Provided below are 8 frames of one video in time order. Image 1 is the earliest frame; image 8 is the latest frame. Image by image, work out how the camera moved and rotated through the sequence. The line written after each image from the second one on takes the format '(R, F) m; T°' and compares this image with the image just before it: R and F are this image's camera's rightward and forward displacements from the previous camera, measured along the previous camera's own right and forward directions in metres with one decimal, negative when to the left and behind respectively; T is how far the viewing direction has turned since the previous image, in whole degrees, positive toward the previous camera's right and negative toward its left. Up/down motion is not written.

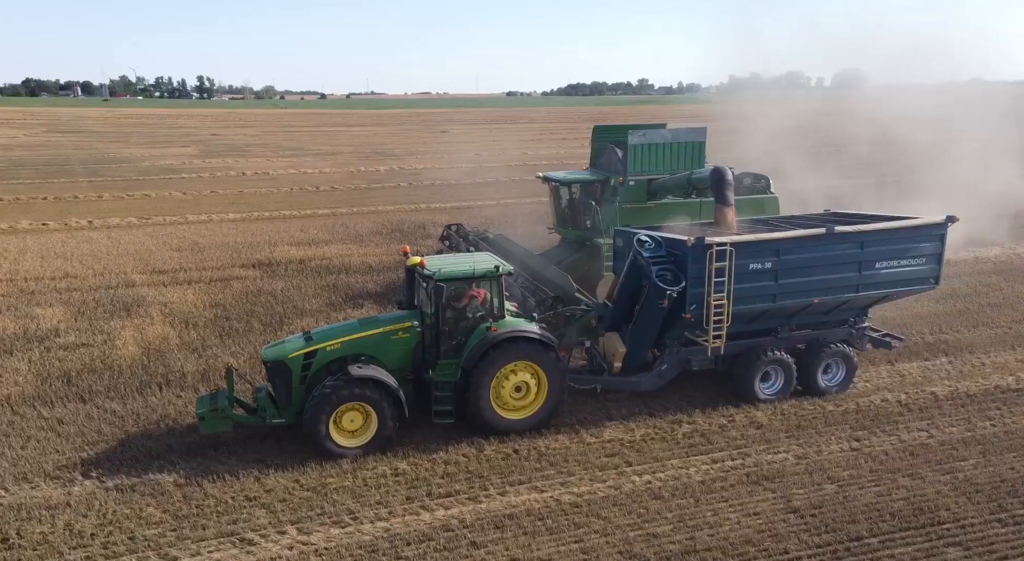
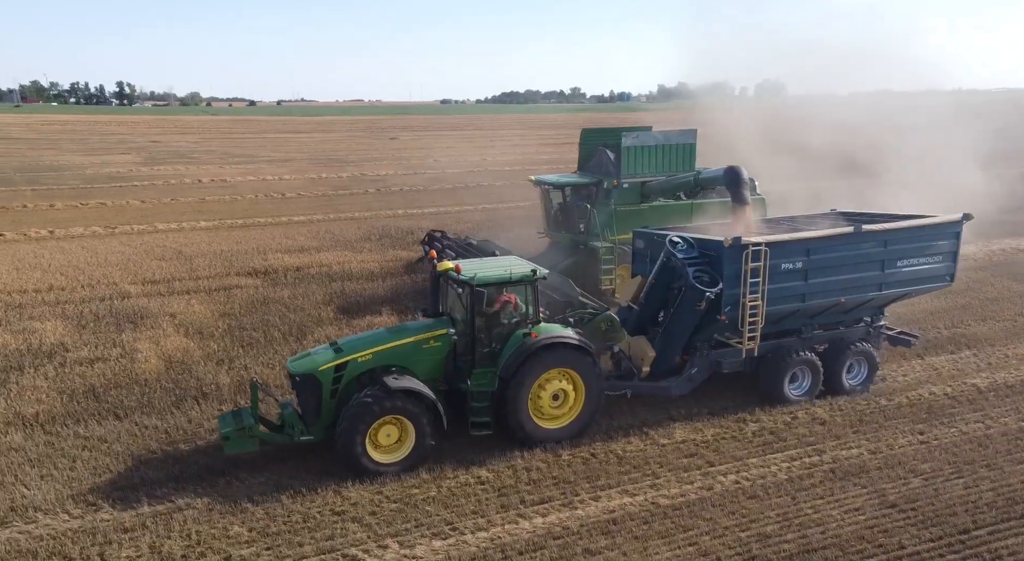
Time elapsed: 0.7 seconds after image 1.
(-1.0, +0.1) m; +4°
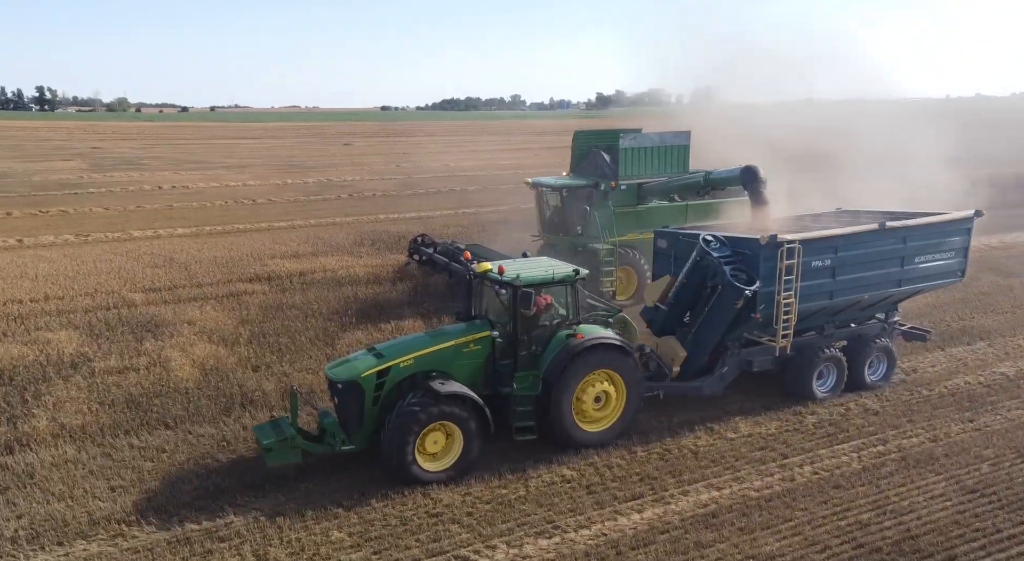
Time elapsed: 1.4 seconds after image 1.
(-0.9, 0.0) m; +3°
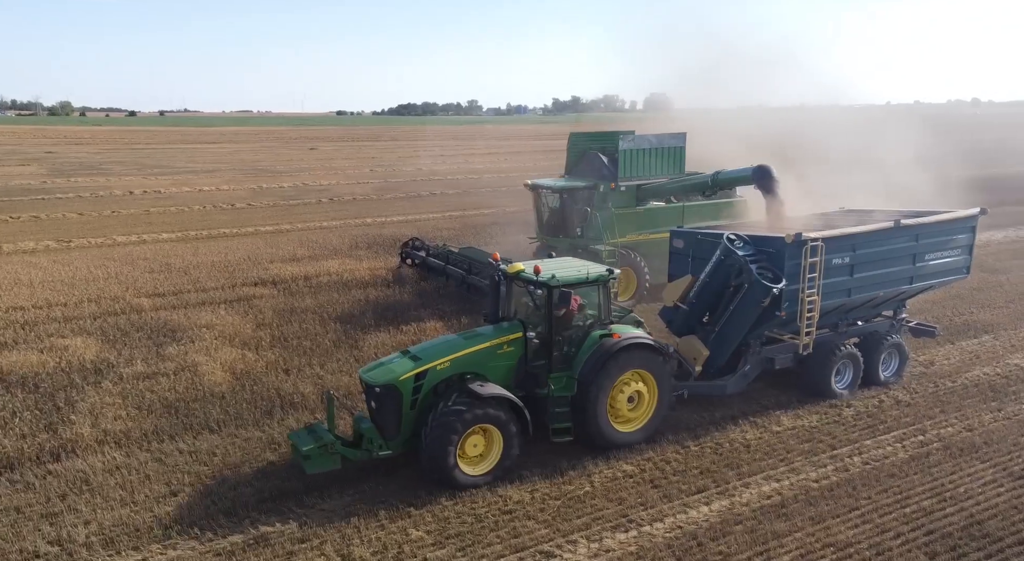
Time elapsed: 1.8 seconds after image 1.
(-0.7, 0.0) m; +3°
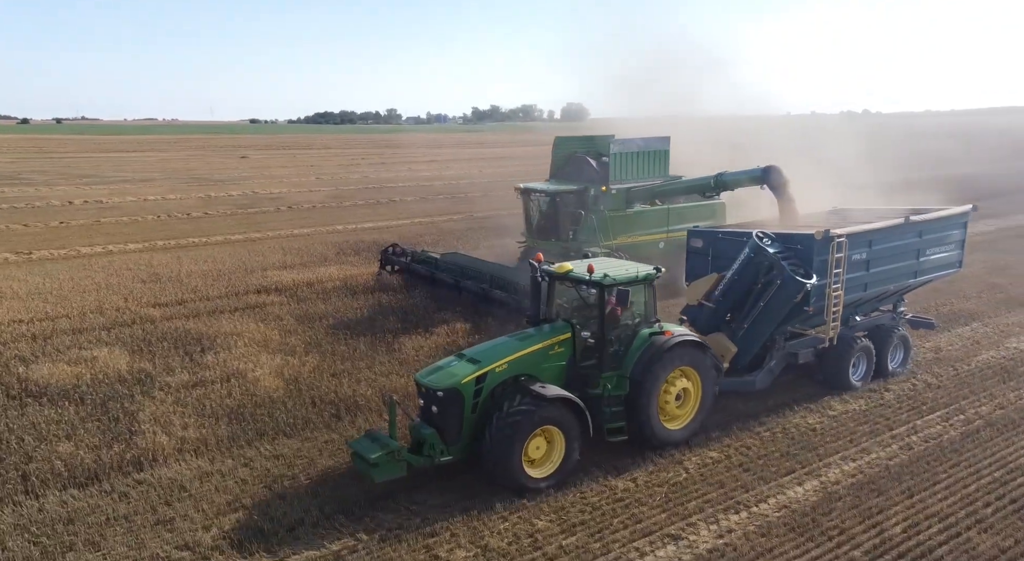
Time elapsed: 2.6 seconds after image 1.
(-1.1, -0.1) m; +5°
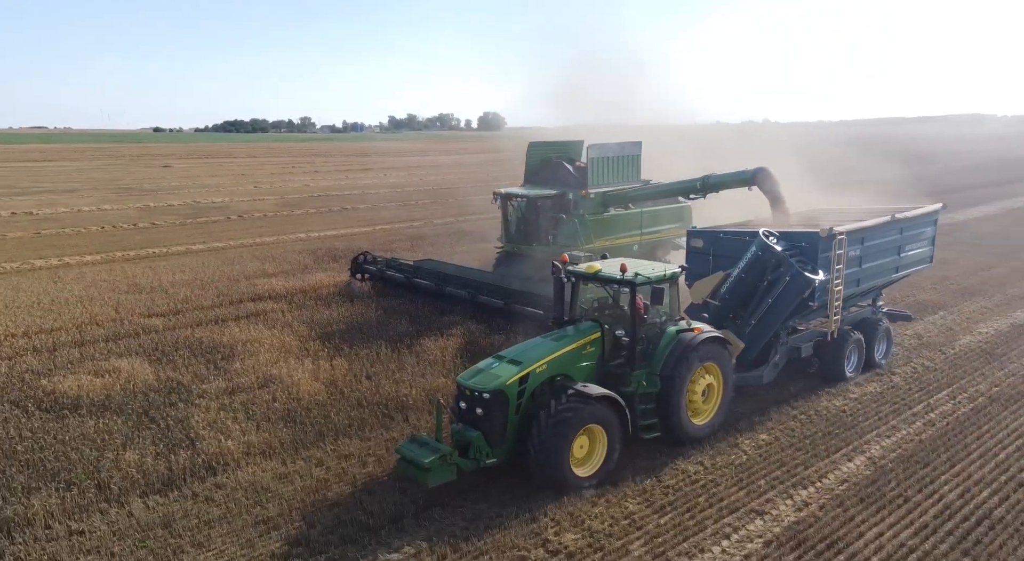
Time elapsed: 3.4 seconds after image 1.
(-1.0, -0.2) m; +5°
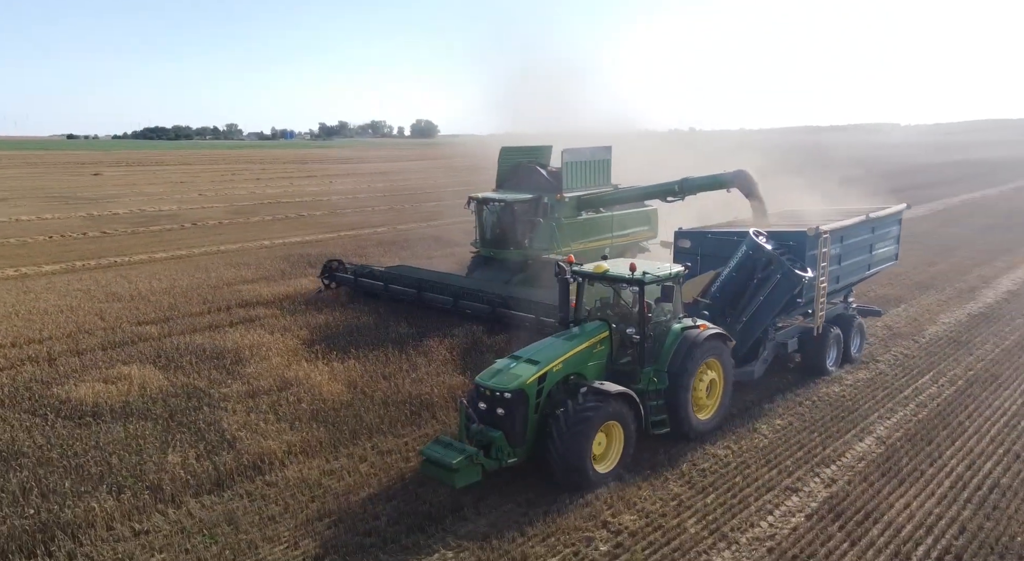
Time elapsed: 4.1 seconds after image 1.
(-0.7, -0.2) m; +4°
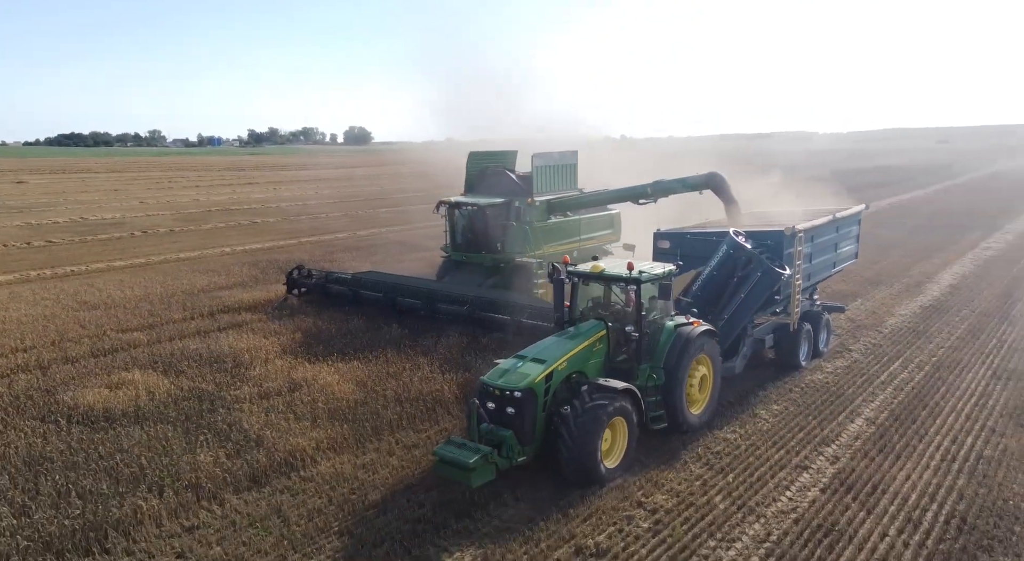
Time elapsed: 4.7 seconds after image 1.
(-0.6, -0.3) m; +4°
